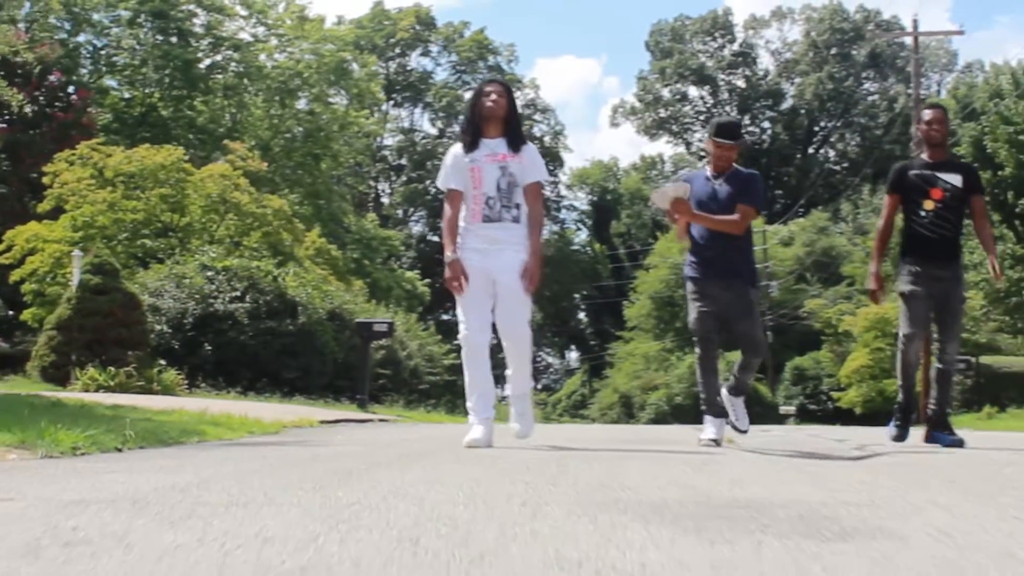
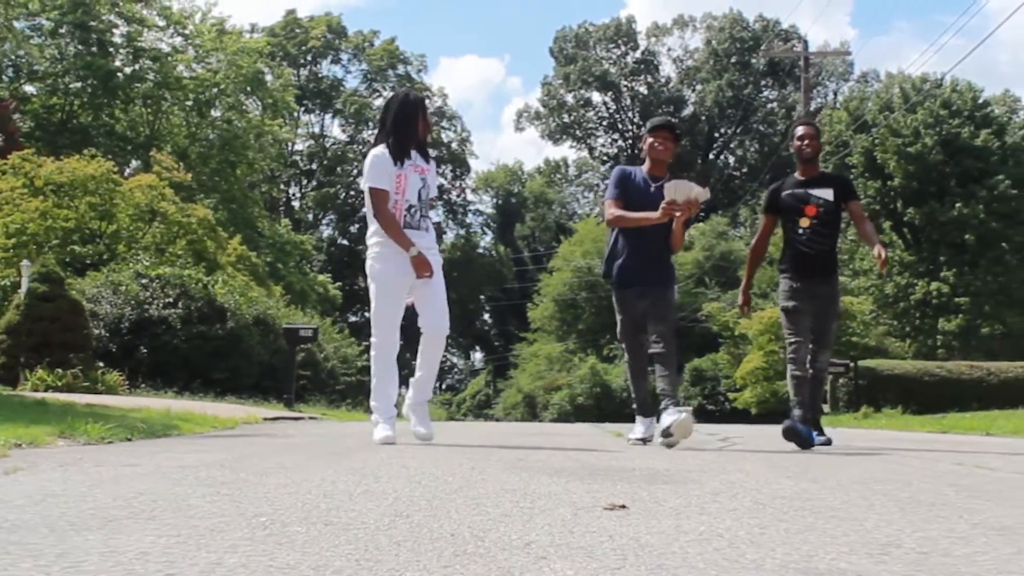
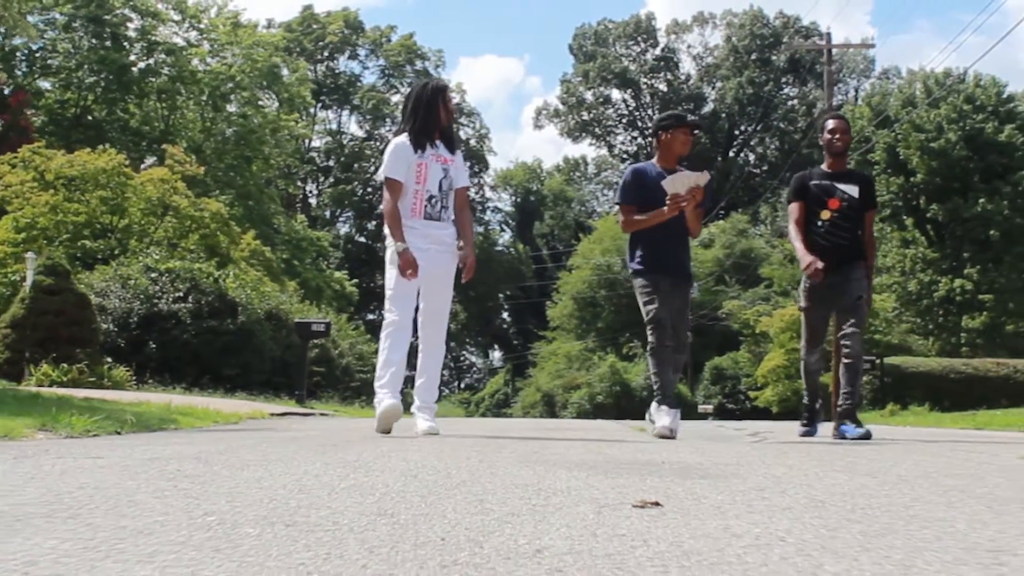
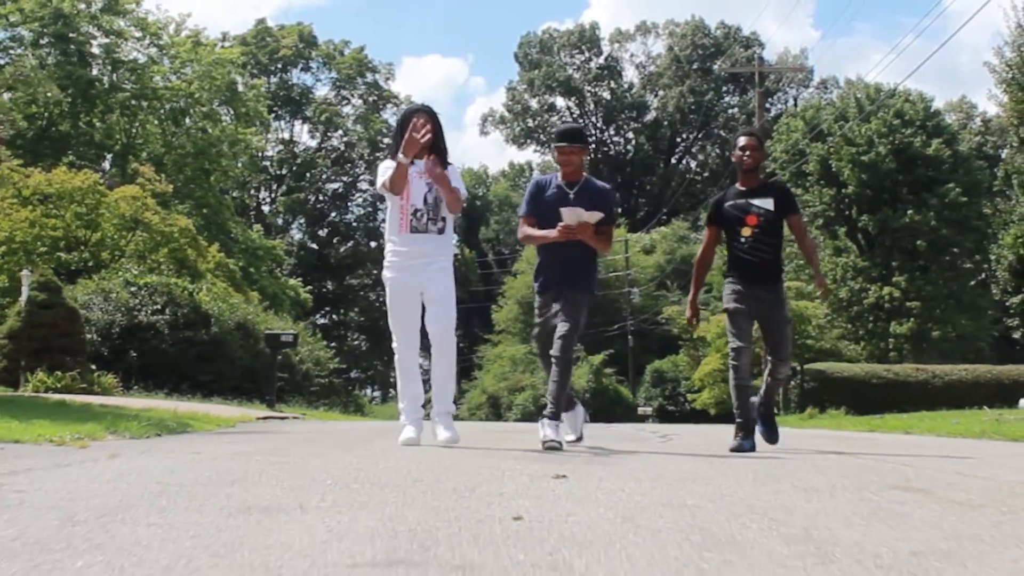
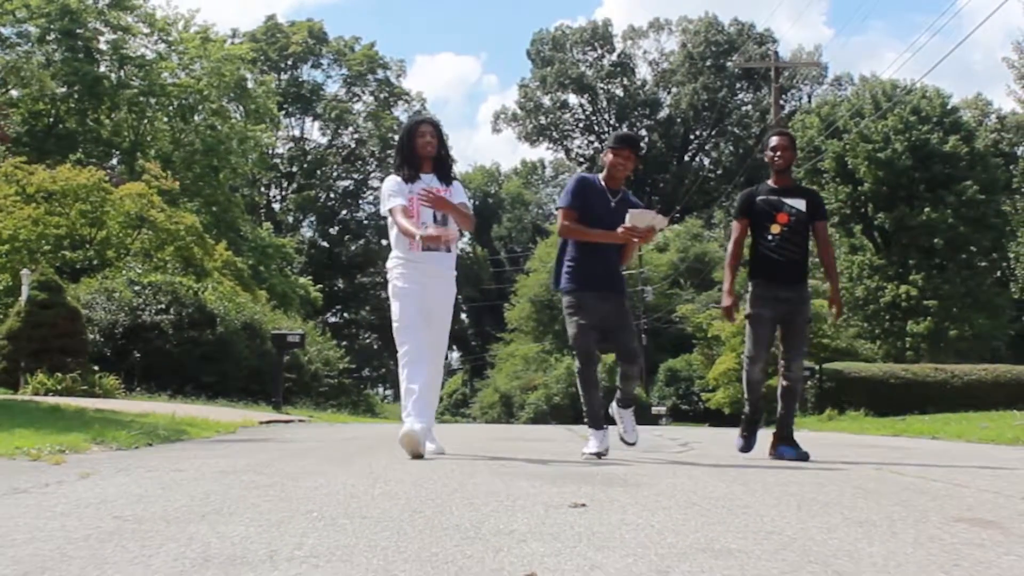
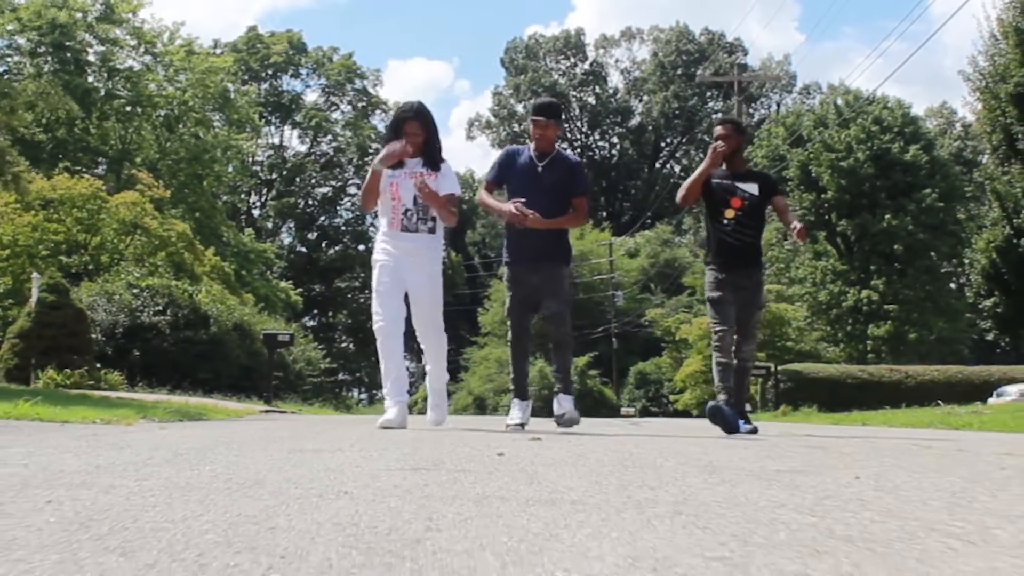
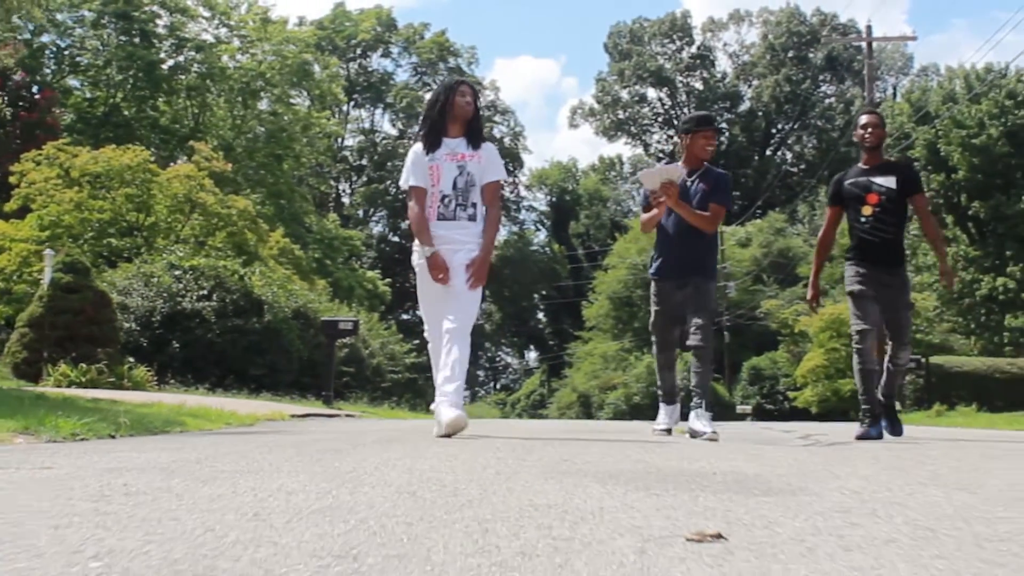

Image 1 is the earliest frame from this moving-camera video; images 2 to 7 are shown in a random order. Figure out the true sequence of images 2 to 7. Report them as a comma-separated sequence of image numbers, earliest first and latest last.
7, 3, 2, 5, 4, 6
